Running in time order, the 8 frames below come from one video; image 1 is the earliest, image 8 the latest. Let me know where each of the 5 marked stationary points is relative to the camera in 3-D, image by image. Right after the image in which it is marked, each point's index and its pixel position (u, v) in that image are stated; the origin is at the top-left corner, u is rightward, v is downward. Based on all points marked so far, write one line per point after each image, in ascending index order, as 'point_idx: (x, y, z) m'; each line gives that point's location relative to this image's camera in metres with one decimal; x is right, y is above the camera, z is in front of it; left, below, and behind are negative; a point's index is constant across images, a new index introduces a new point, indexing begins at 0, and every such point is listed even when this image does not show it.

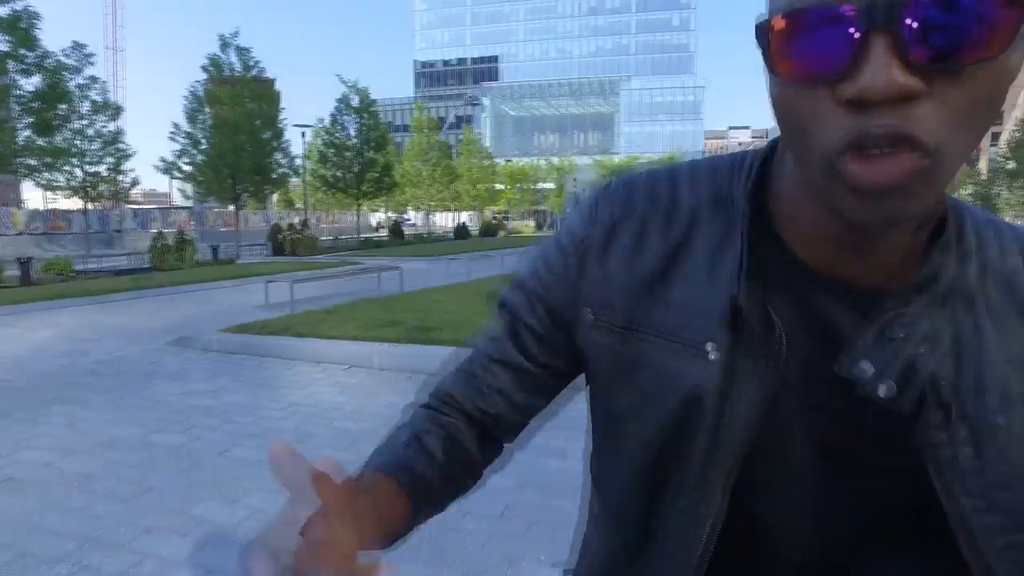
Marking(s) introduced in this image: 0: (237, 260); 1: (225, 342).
0: (-7.4, +0.7, +18.0) m
1: (-3.1, -0.6, +7.2) m
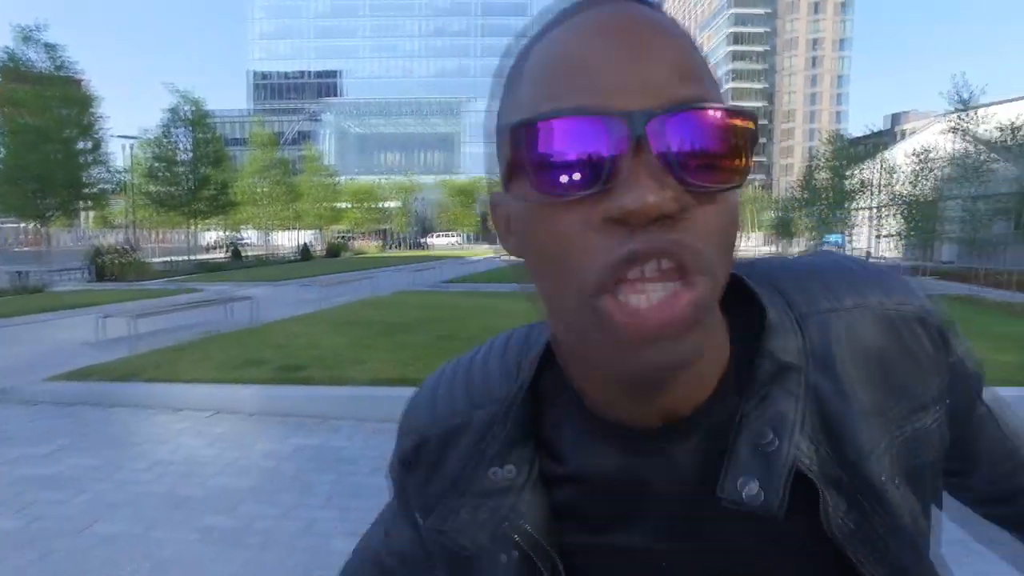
0: (-11.0, 0.0, +15.8) m
1: (-4.3, -1.0, +6.3) m
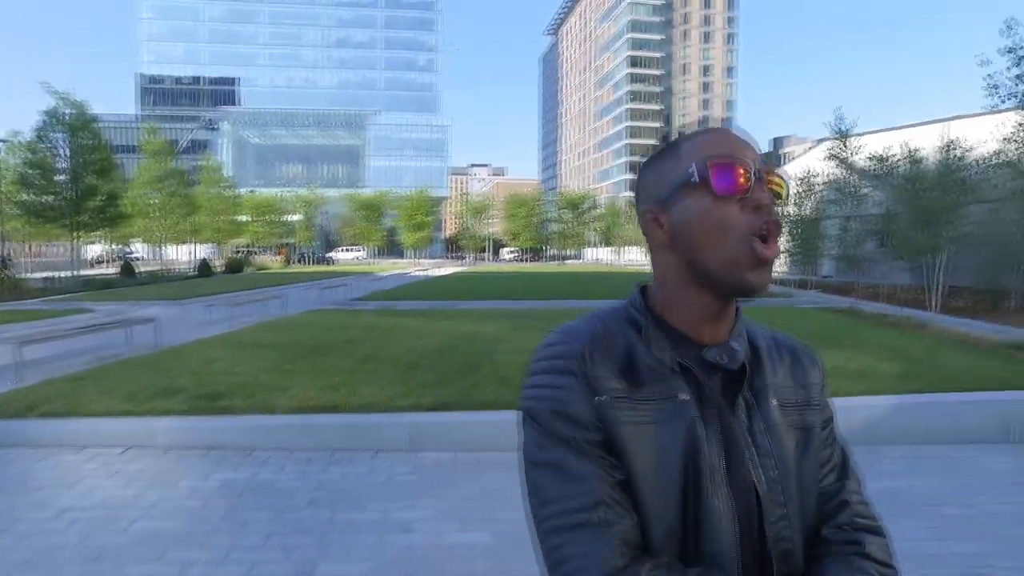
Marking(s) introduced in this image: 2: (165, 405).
0: (-12.9, -0.4, +14.0) m
1: (-4.8, -1.2, +5.6) m
2: (-3.4, -1.1, +6.4) m
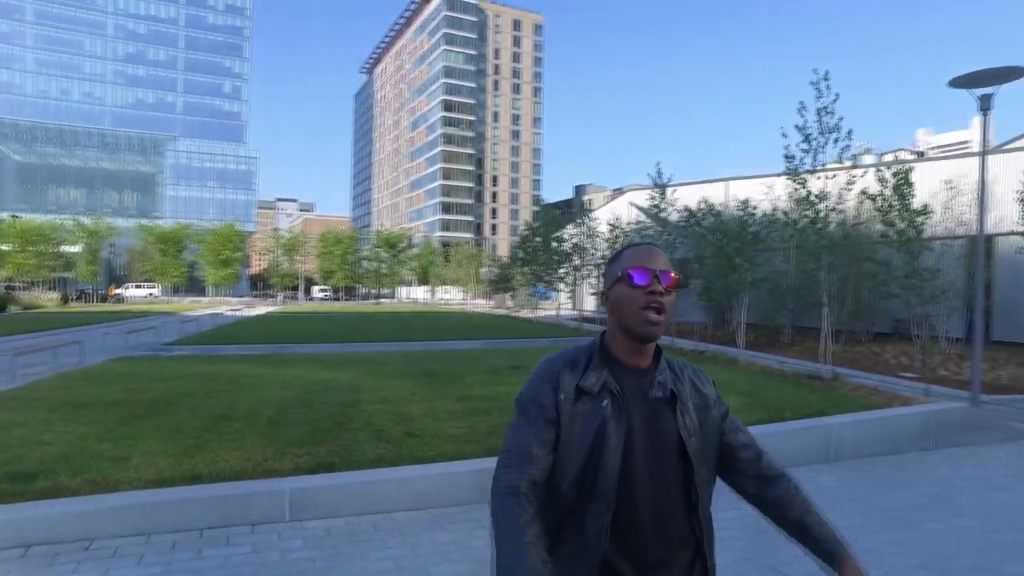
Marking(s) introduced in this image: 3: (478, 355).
0: (-15.4, -1.1, +9.6) m
1: (-5.3, -1.5, +3.8) m
2: (-4.1, -1.5, +5.0) m
3: (-0.8, -1.5, +15.1) m
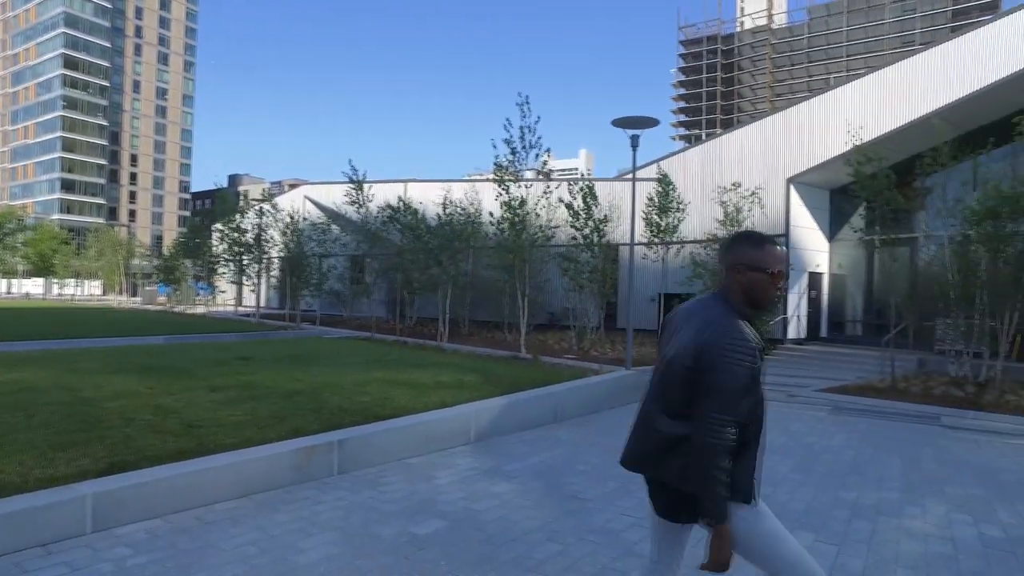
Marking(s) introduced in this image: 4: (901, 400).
0: (-16.7, -0.7, +1.5) m
1: (-5.1, -1.3, +1.6) m
2: (-4.7, -1.3, +3.2) m
3: (-6.8, -1.2, +13.6) m
4: (+7.7, -2.2, +13.2) m
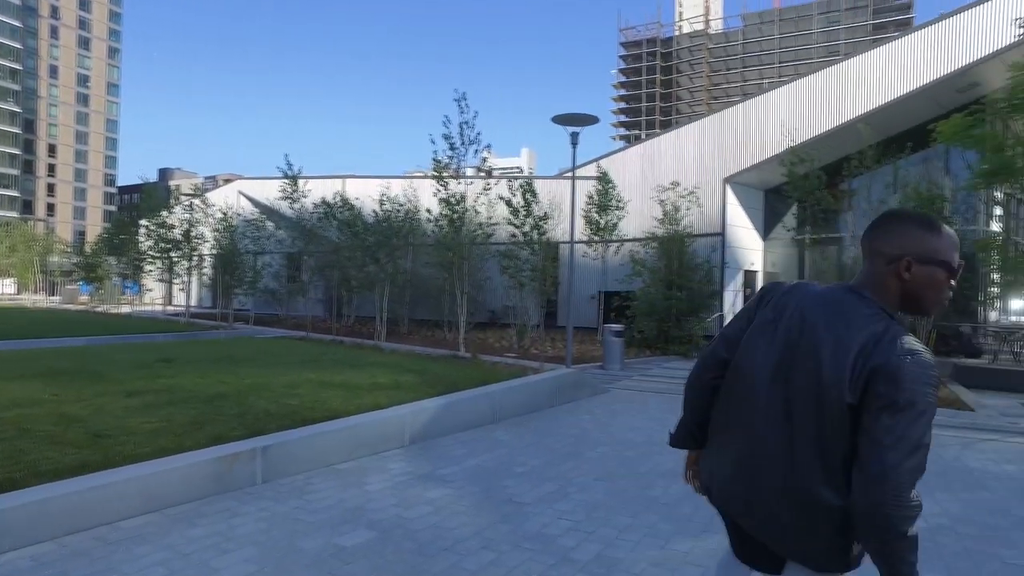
0: (-16.9, -0.7, -0.1) m
1: (-5.3, -1.3, +0.9) m
2: (-5.0, -1.3, +2.6) m
3: (-8.0, -1.2, +12.7) m
4: (+6.5, -2.2, +13.6) m
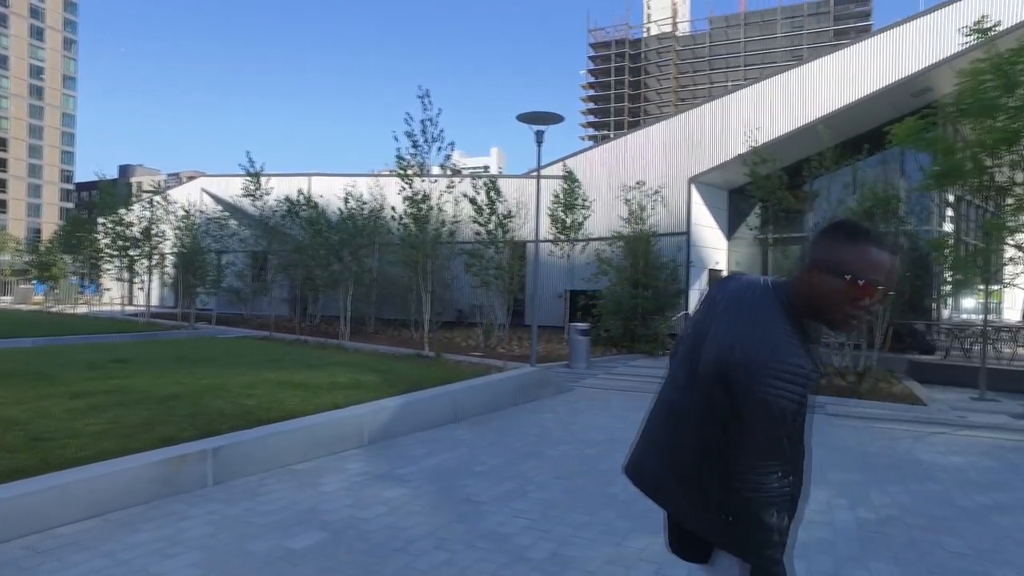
0: (-17.0, -0.7, -0.9) m
1: (-5.4, -1.3, +0.6) m
2: (-5.2, -1.2, +2.3) m
3: (-8.7, -1.2, +12.3) m
4: (+5.8, -2.1, +13.8) m
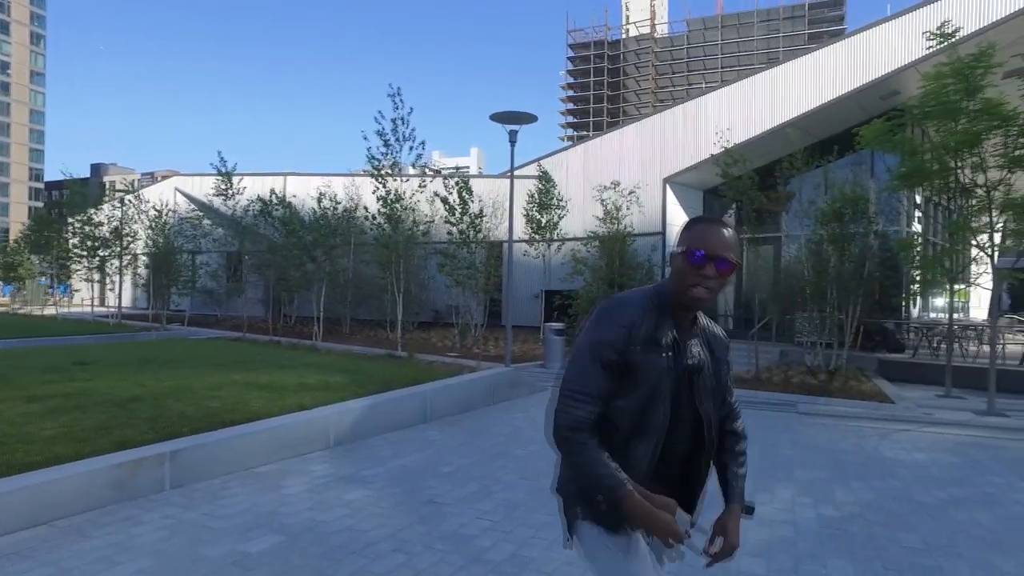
0: (-17.1, -0.8, -1.4) m
1: (-5.6, -1.3, +0.4) m
2: (-5.4, -1.3, +2.1) m
3: (-9.2, -1.2, +12.0) m
4: (+5.2, -2.1, +14.0) m
